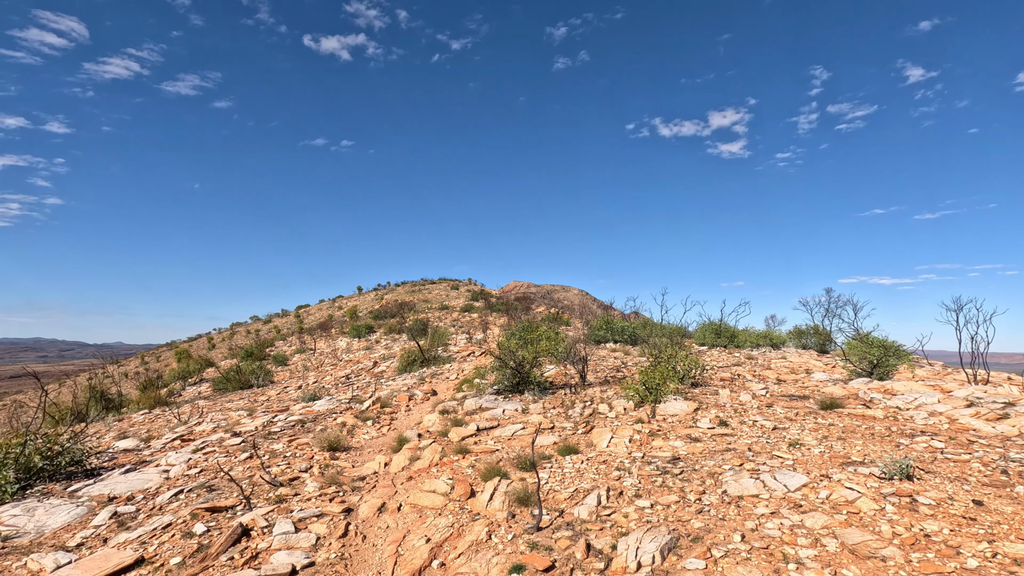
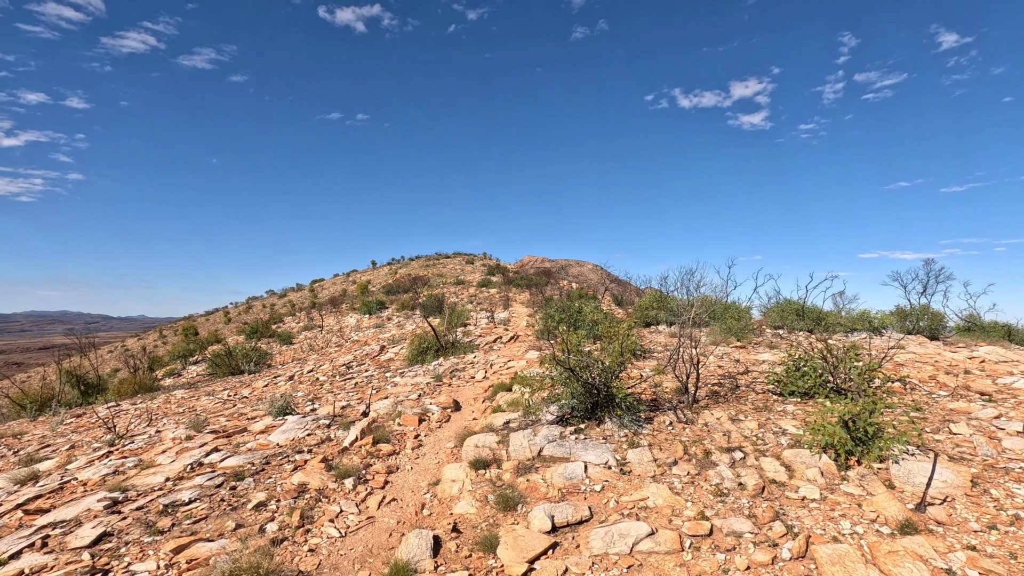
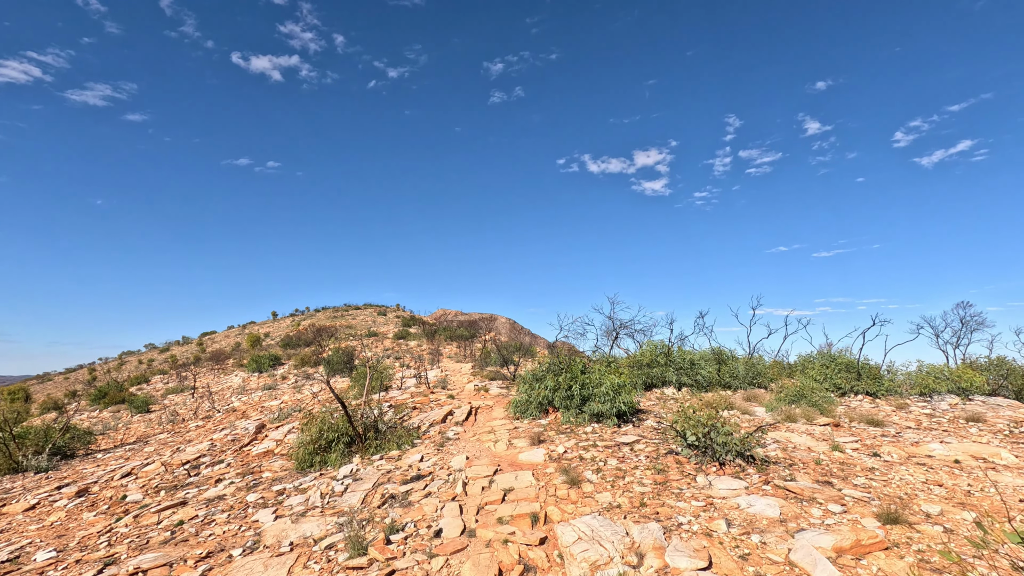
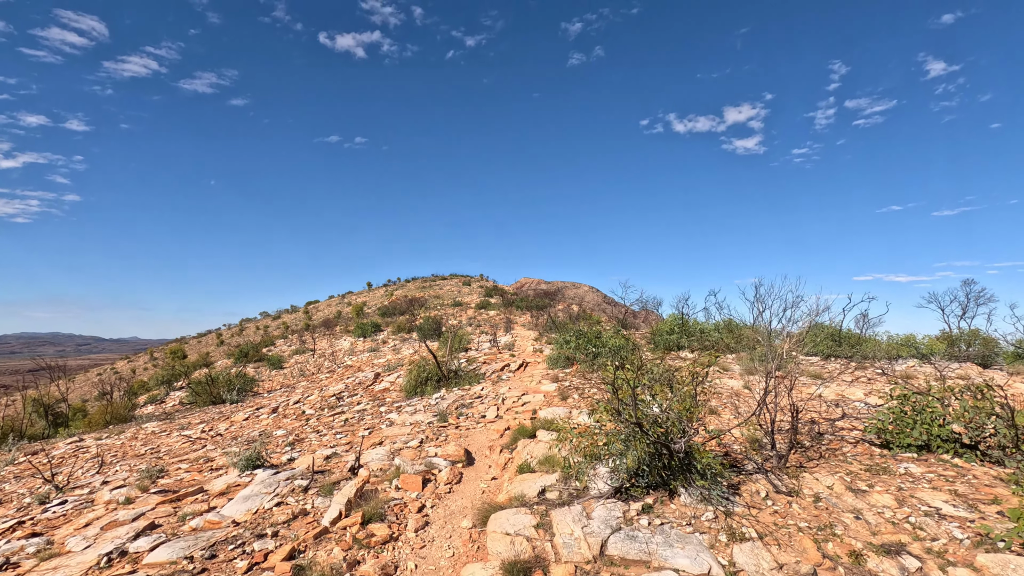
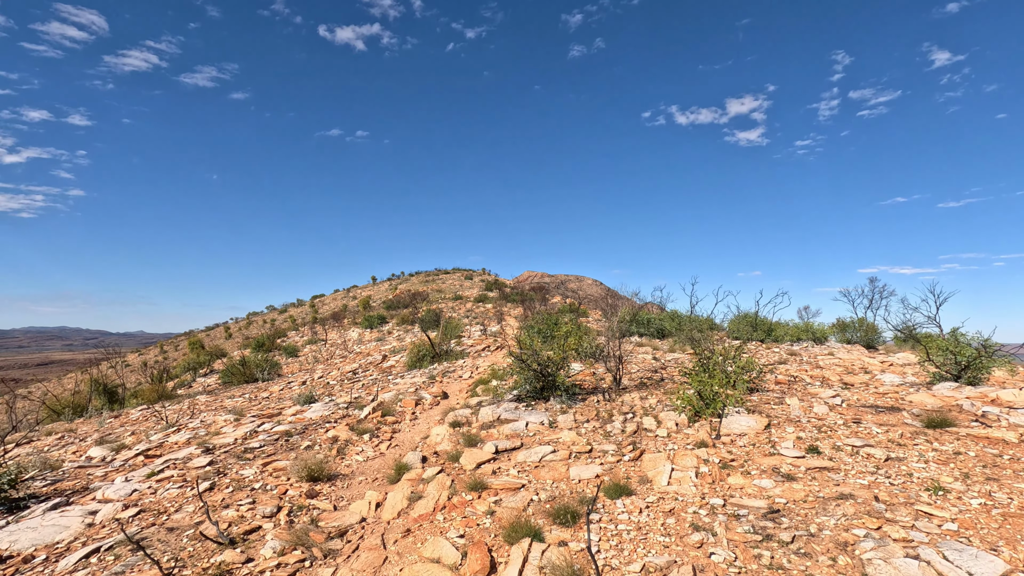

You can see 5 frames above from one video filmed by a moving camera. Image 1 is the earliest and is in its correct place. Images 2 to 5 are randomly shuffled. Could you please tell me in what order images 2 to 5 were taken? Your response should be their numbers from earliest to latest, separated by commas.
5, 2, 4, 3
